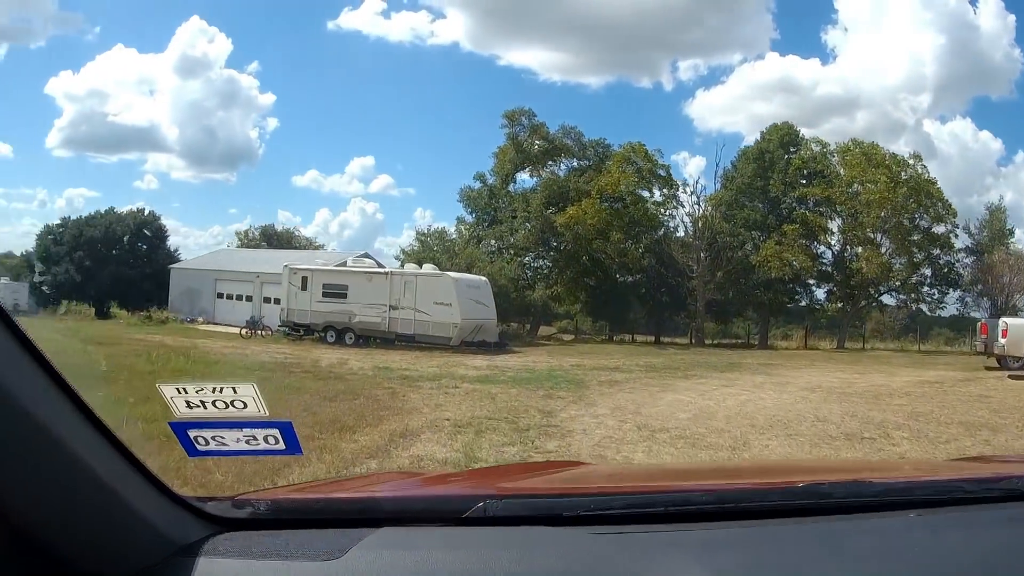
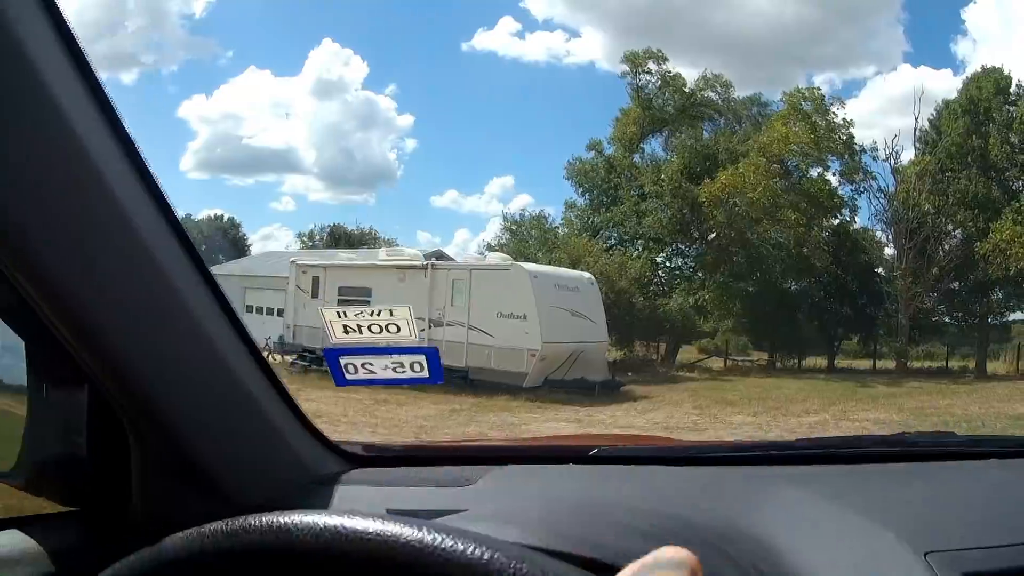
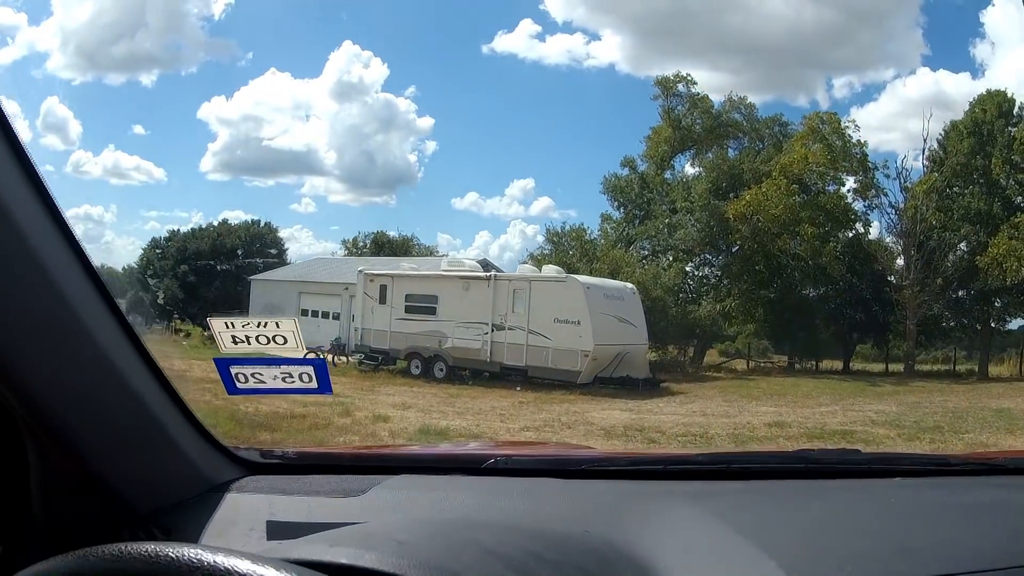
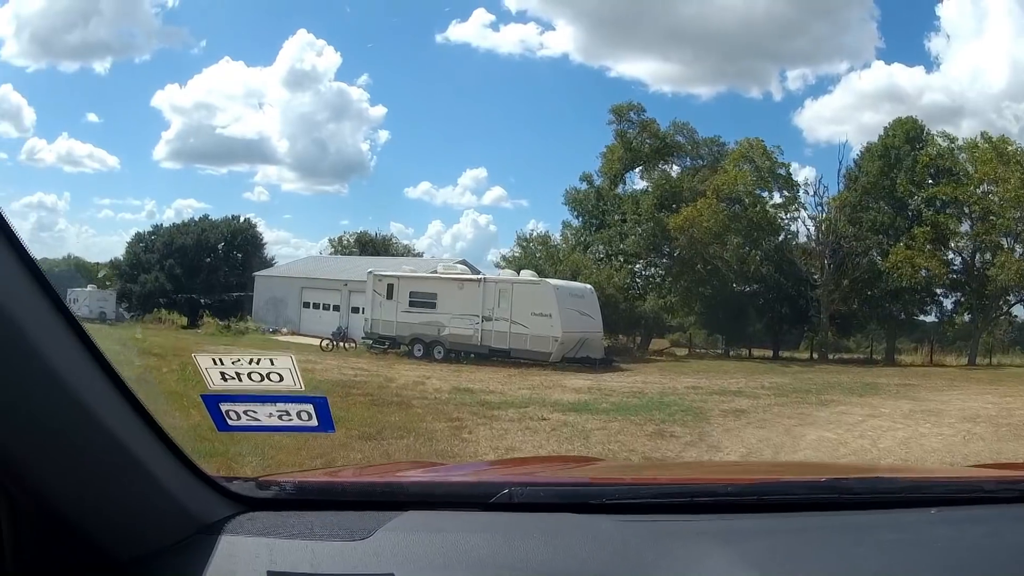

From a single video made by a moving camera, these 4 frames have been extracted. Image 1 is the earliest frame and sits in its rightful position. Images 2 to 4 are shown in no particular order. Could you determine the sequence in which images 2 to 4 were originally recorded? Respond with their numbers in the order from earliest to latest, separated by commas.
4, 3, 2
